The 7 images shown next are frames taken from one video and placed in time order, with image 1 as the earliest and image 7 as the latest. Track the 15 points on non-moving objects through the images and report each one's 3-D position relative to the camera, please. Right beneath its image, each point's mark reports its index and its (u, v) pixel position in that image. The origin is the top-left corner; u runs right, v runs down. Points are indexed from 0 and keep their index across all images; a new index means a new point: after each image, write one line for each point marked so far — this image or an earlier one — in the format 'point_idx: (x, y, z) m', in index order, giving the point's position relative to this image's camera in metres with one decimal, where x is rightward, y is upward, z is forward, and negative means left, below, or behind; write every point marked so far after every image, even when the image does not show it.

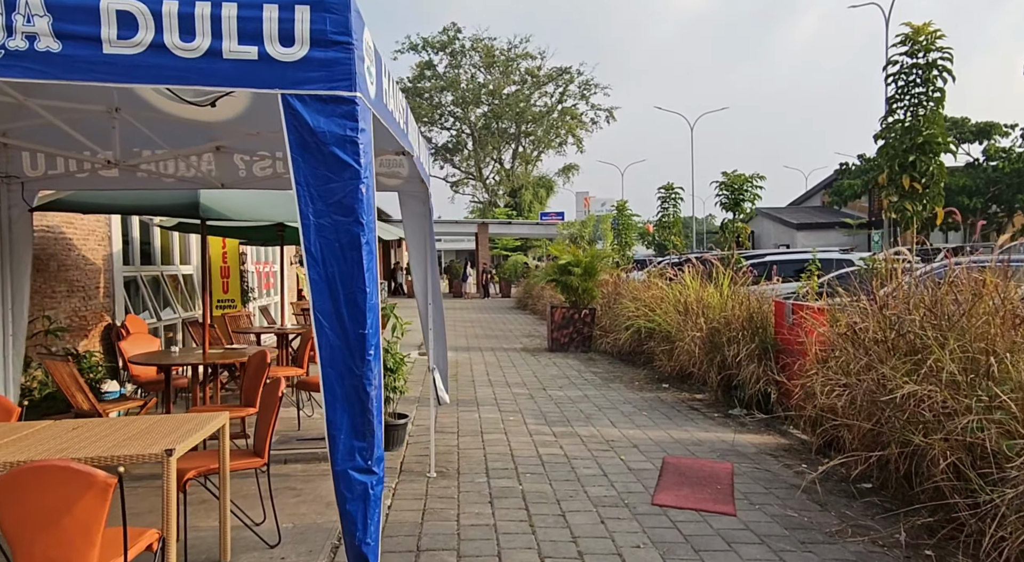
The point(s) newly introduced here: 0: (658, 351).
0: (+1.9, -1.0, +9.7) m
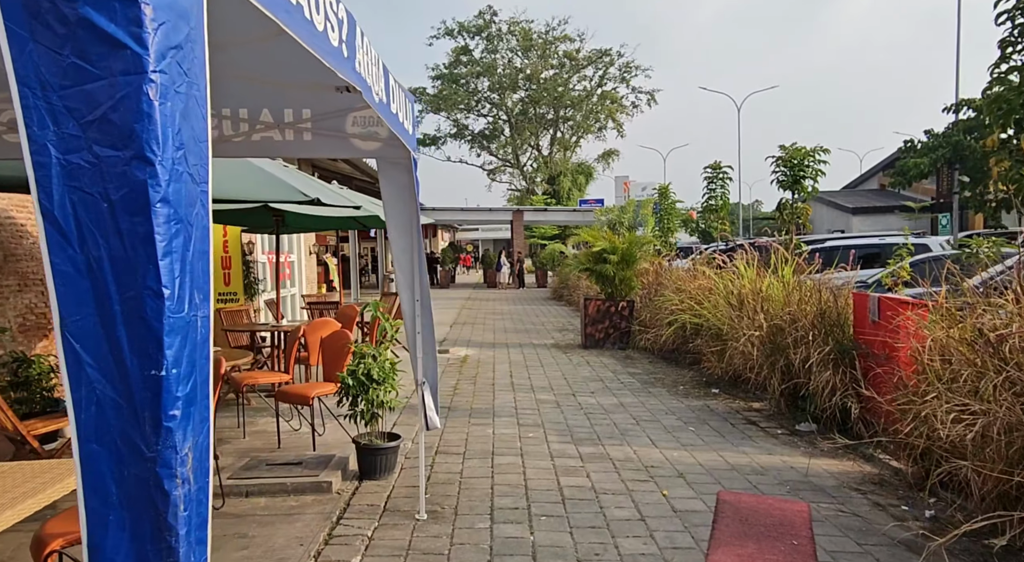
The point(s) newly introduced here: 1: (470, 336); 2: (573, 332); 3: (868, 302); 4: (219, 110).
0: (+2.2, -0.8, +8.4) m
1: (-0.8, -1.0, +13.9) m
2: (+1.2, -1.0, +14.6) m
3: (+2.7, -0.2, +5.6) m
4: (-1.7, +1.0, +4.4) m
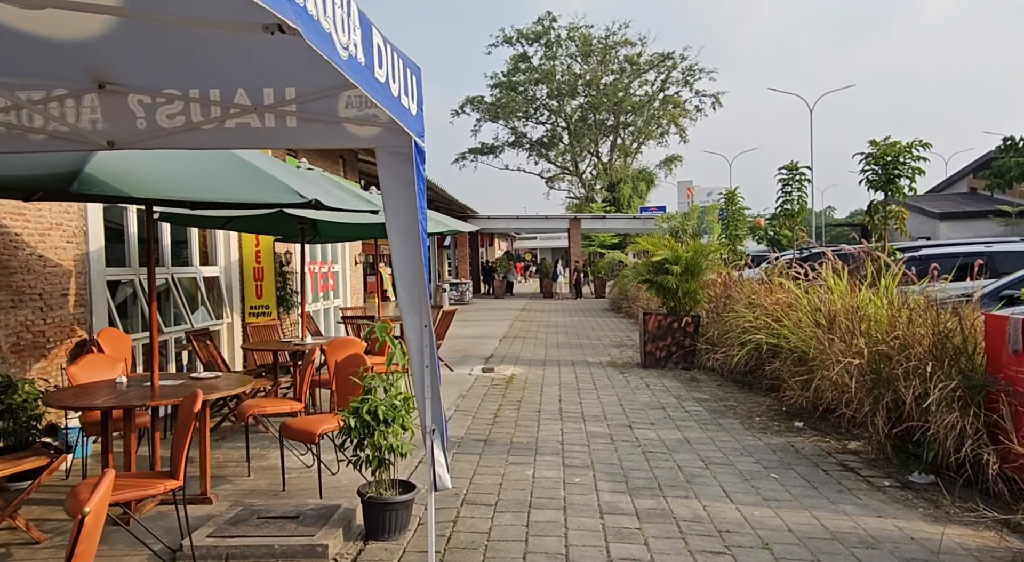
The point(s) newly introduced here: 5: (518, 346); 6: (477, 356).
0: (+2.7, -1.0, +7.2) m
1: (+0.1, -1.2, +12.9) m
2: (+2.2, -1.3, +13.5) m
3: (+2.9, -0.3, +4.4) m
4: (-1.6, +0.9, +3.6) m
5: (+0.1, -1.2, +14.1) m
6: (-0.6, -1.3, +12.4) m
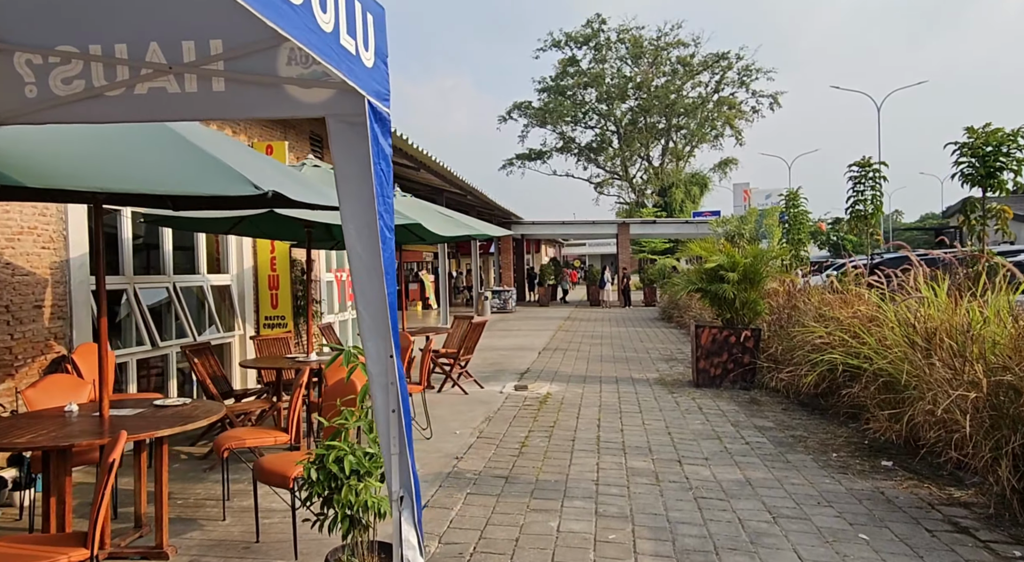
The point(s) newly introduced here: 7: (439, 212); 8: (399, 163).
0: (+2.9, -1.0, +6.0) m
1: (+0.7, -1.4, +11.9) m
2: (+2.8, -1.4, +12.3) m
3: (+2.9, -0.3, +3.2) m
4: (-1.6, +0.9, +2.7) m
5: (+0.8, -1.4, +13.1) m
6: (0.0, -1.4, +11.4) m
7: (-0.9, +0.9, +9.5) m
8: (-2.4, +2.5, +16.1) m
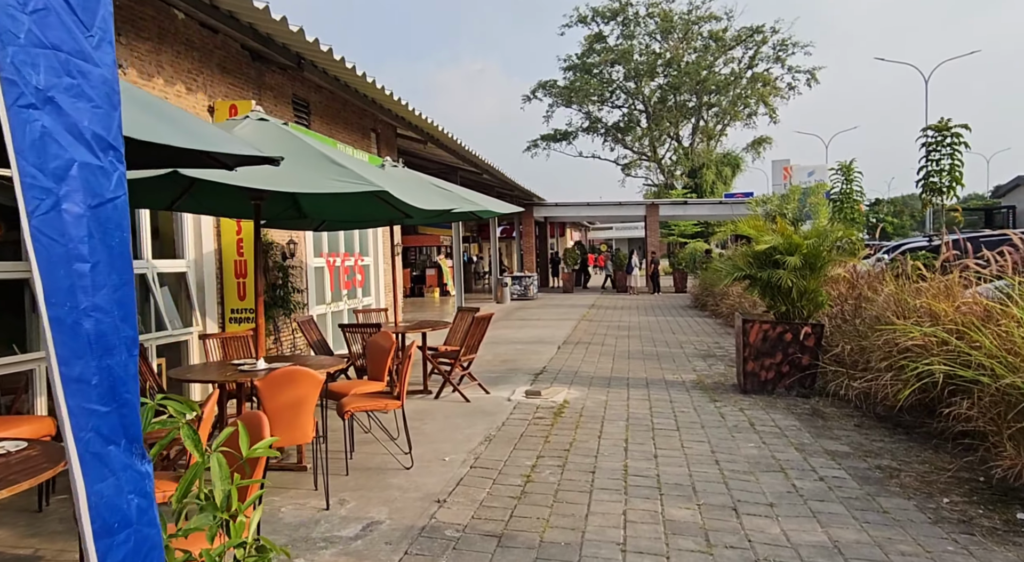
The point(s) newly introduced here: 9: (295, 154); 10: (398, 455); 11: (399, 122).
0: (+2.9, -1.0, +4.4) m
1: (+0.9, -1.2, +10.3) m
2: (+3.0, -1.2, +10.7) m
3: (+2.8, -0.3, +1.6) m
4: (-1.7, +0.9, +1.2) m
5: (+1.0, -1.2, +11.6) m
6: (+0.2, -1.2, +9.9) m
7: (-0.8, +1.0, +8.0) m
8: (-2.1, +2.8, +14.6) m
9: (-1.4, +0.9, +5.0) m
10: (-0.9, -1.3, +5.7) m
11: (-2.0, +2.8, +13.1) m
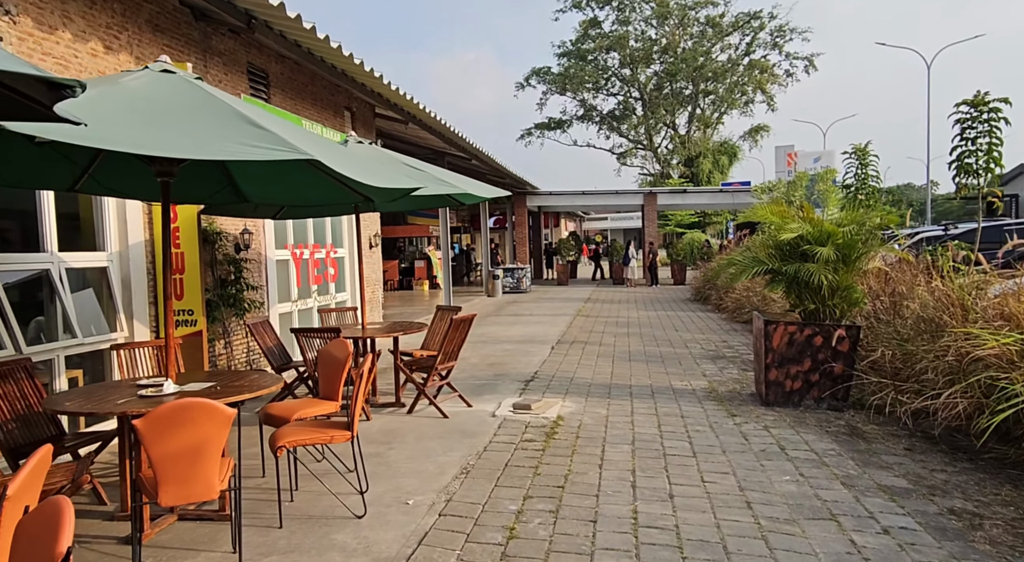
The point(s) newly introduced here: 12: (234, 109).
0: (+2.8, -1.0, +3.3) m
1: (+0.8, -1.1, +9.2) m
2: (+2.9, -1.1, +9.6) m
3: (+2.7, -0.3, +0.4) m
4: (-1.8, +0.8, 0.0) m
5: (+0.9, -1.1, +10.4) m
6: (0.0, -1.1, +8.7) m
7: (-1.0, +1.1, +6.8) m
8: (-2.3, +2.9, +13.4) m
9: (-1.6, +0.9, +3.8) m
10: (-1.0, -1.3, +4.5) m
11: (-2.1, +2.9, +11.9) m
12: (-1.4, +0.9, +3.8) m
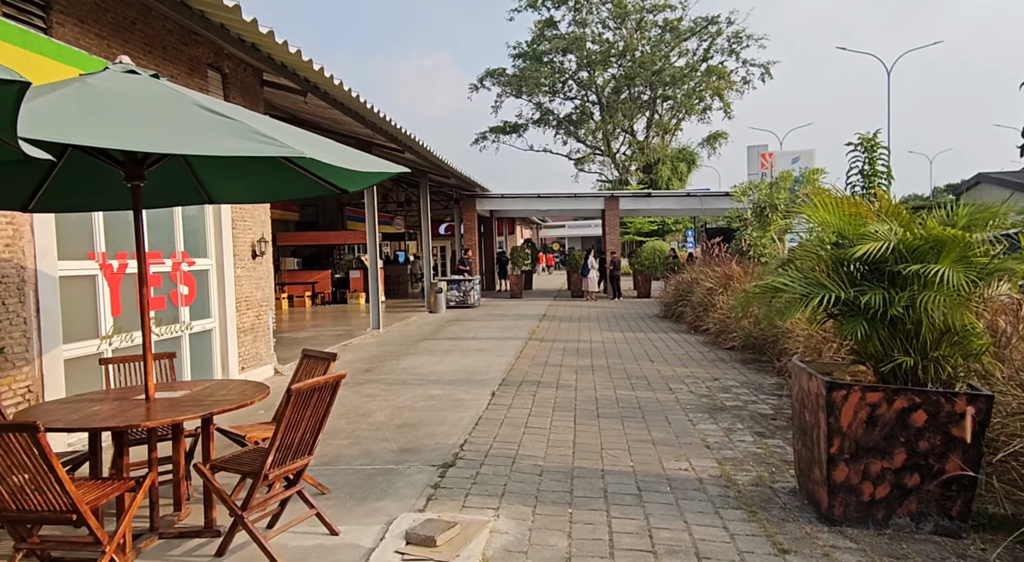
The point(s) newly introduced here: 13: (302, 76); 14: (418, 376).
0: (+2.4, -1.1, +0.4) m
1: (+0.1, -1.3, +6.2) m
2: (+2.1, -1.3, +6.7) m
3: (+2.5, -0.5, -2.4) m
4: (-2.0, +0.7, -3.0) m
5: (+0.1, -1.3, +7.5) m
6: (-0.6, -1.4, +5.7) m
7: (-1.5, +0.9, +3.8) m
8: (-3.2, +2.7, +10.3) m
9: (-2.0, +0.7, +0.7) m
10: (-1.4, -1.5, +1.4) m
11: (-3.0, +2.6, +8.8) m
12: (-1.8, +0.7, +0.8) m
13: (-2.7, +2.6, +9.7) m
14: (-1.3, -1.3, +10.2) m
